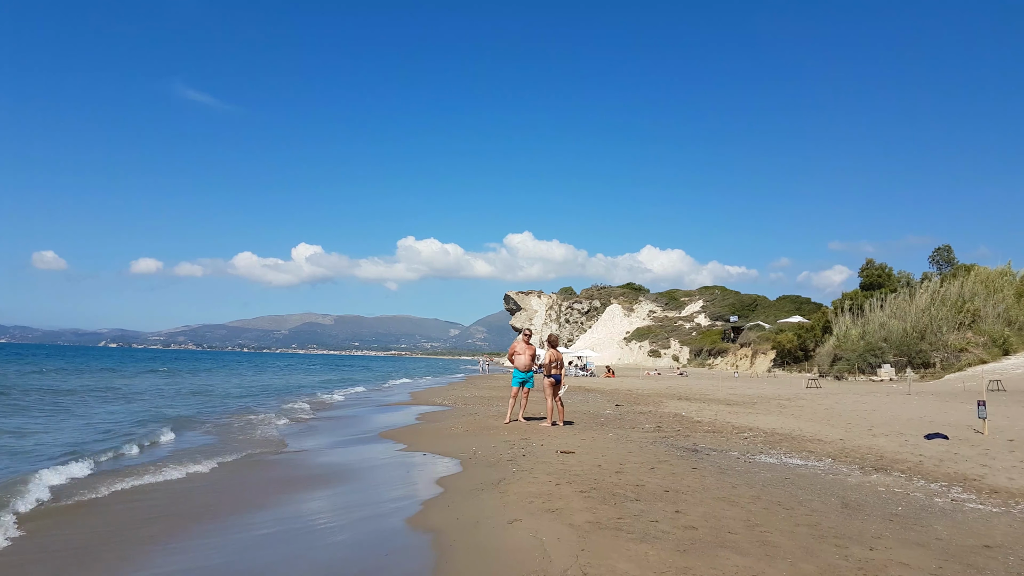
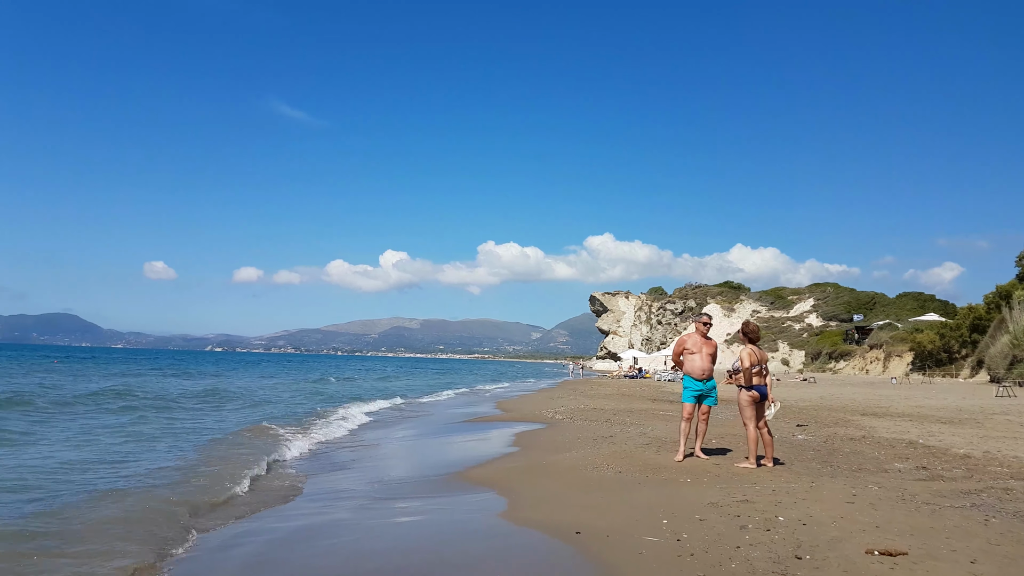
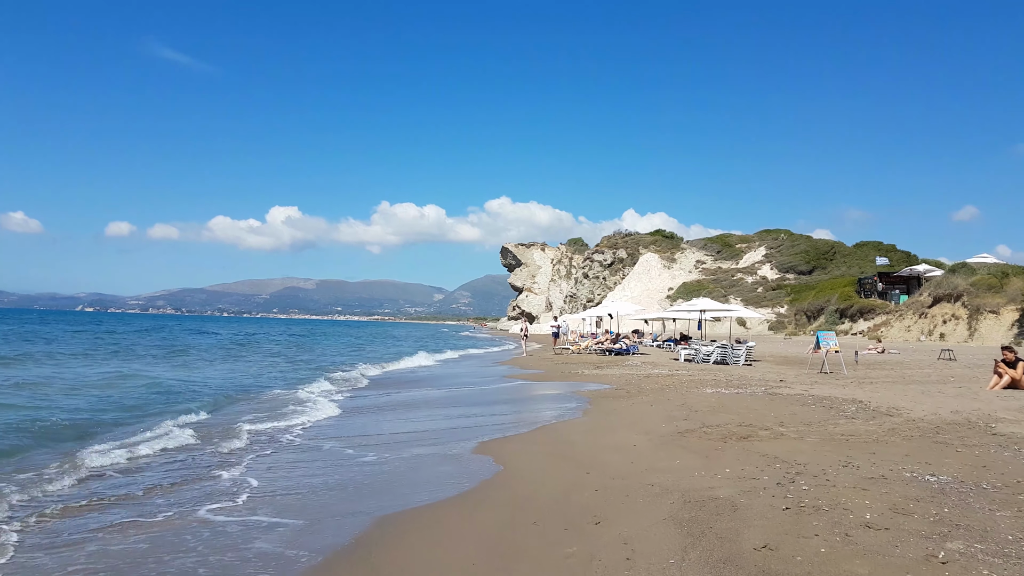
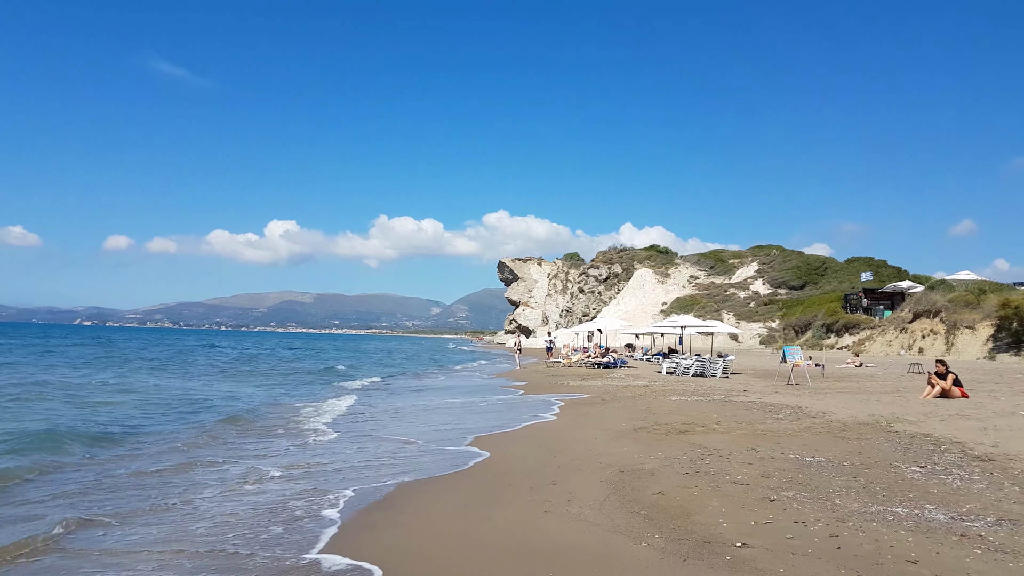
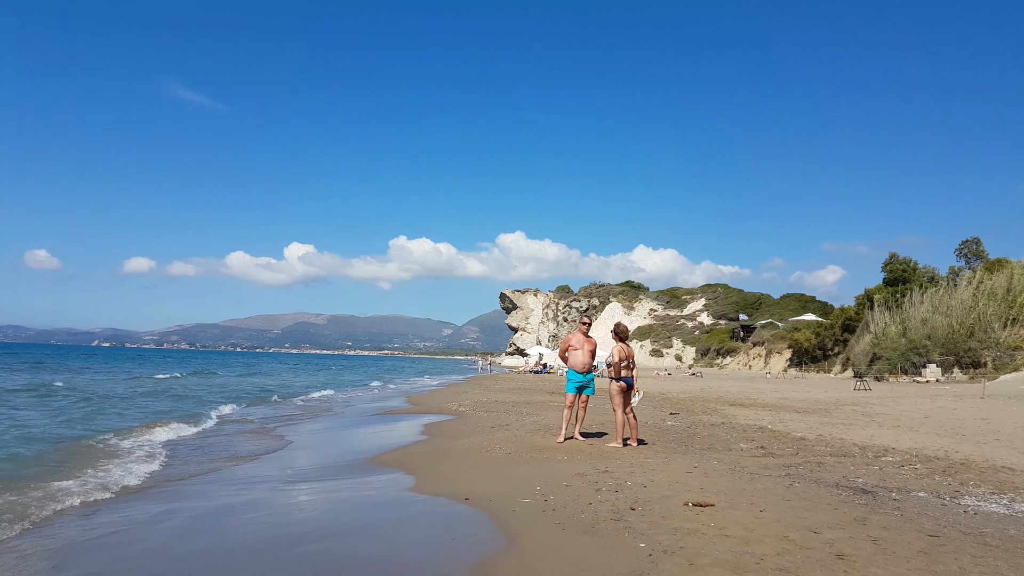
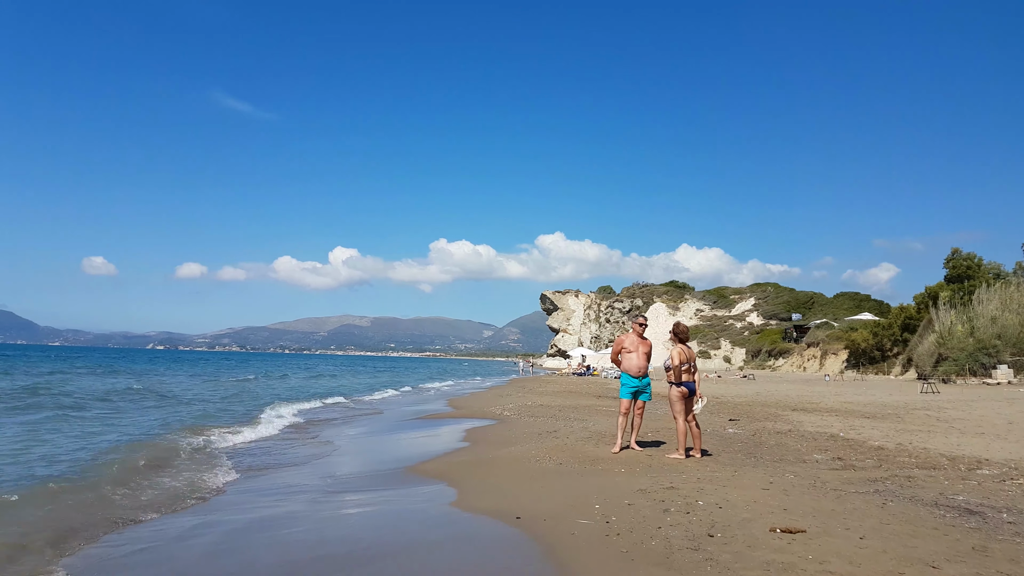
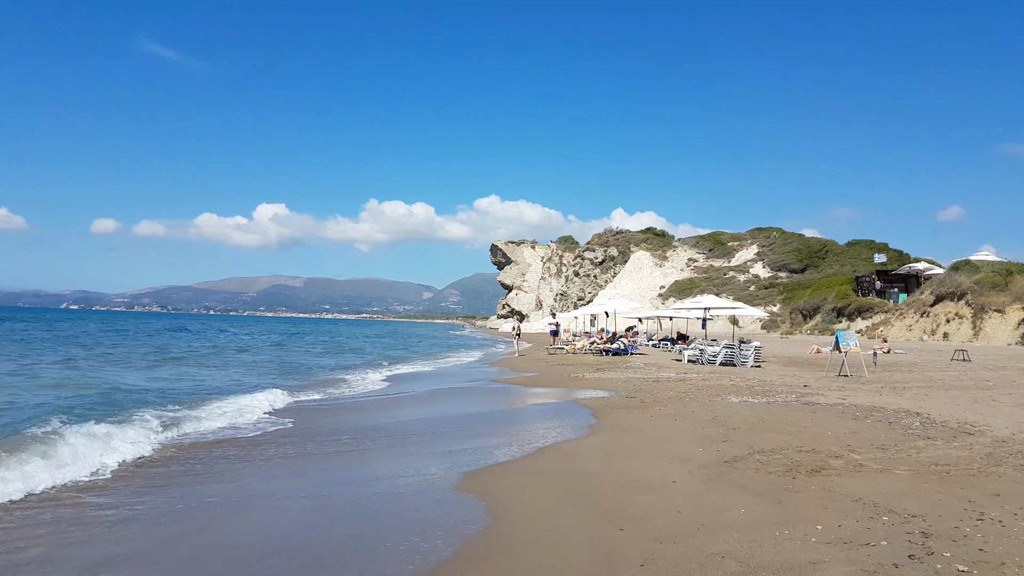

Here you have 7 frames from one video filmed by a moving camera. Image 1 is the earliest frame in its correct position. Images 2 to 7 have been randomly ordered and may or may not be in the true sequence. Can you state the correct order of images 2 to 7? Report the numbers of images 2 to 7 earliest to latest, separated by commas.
5, 6, 2, 4, 3, 7
